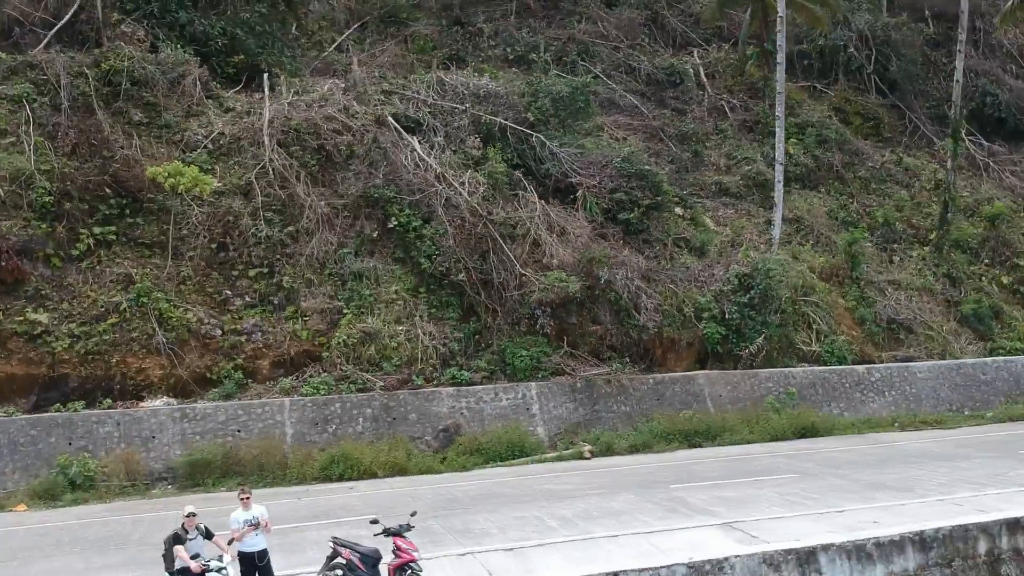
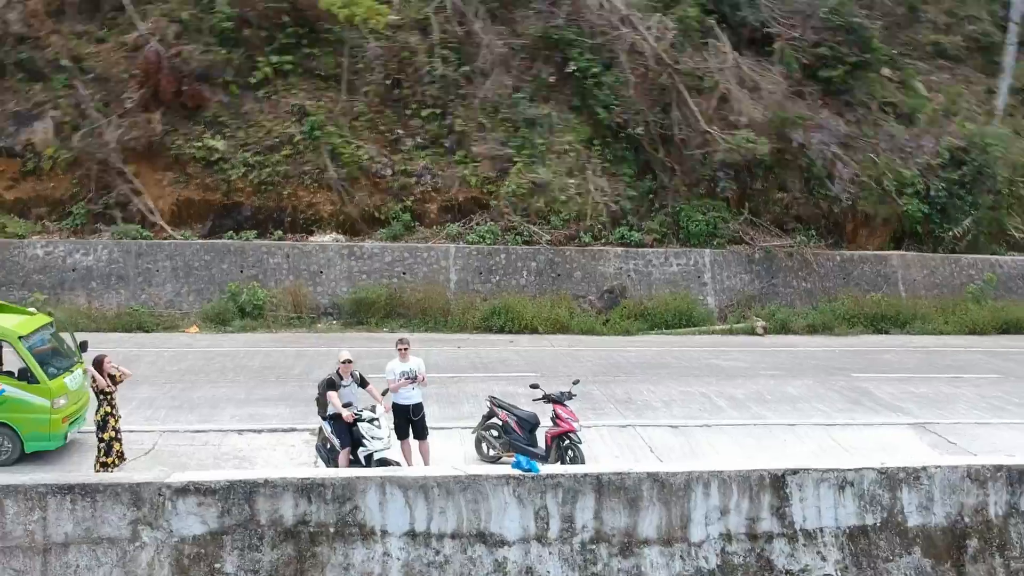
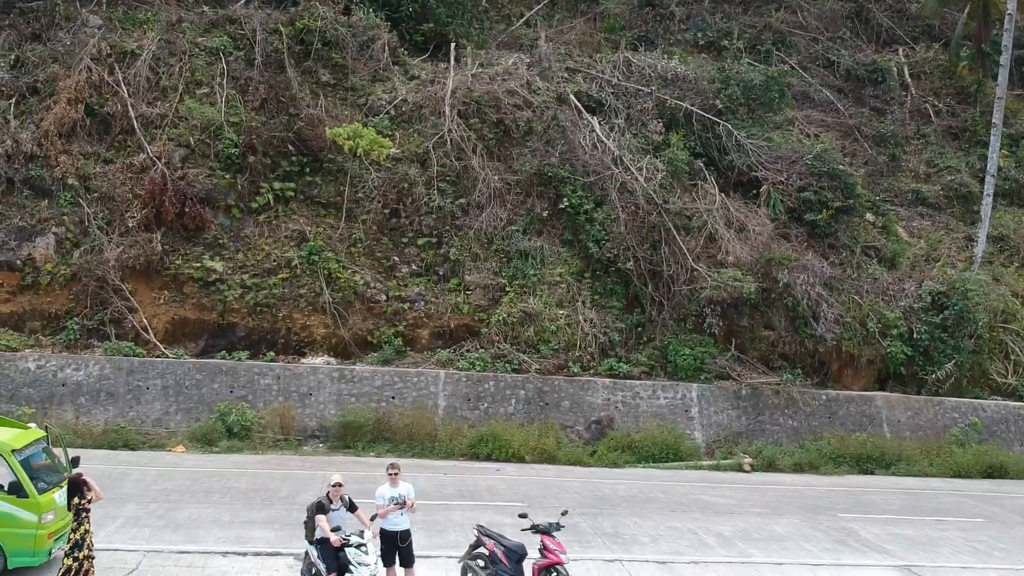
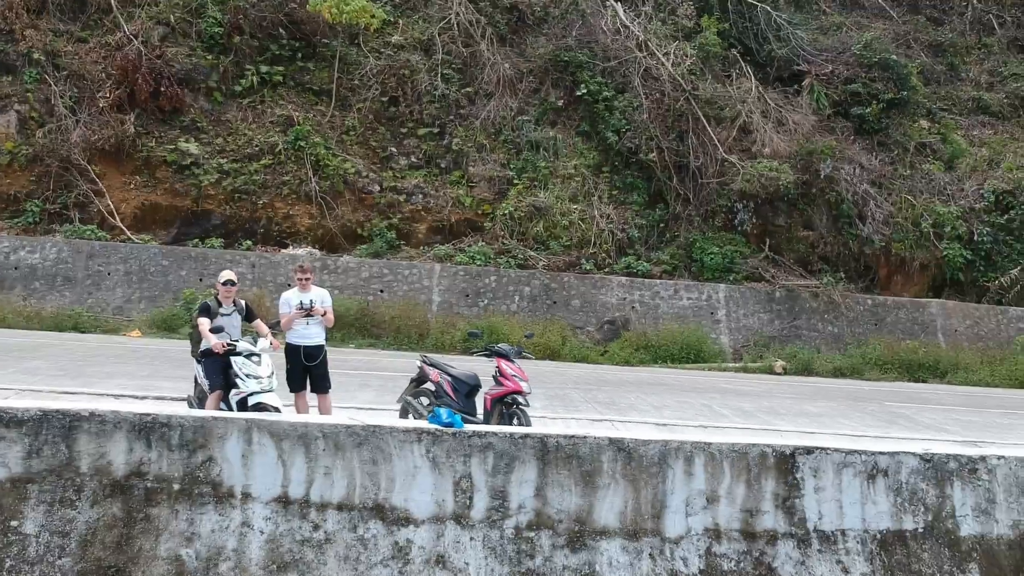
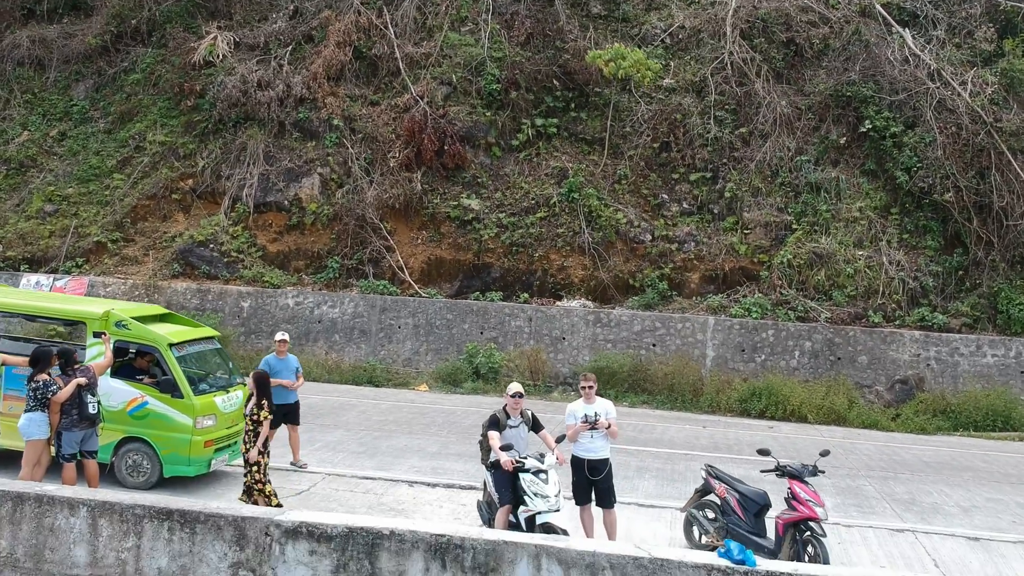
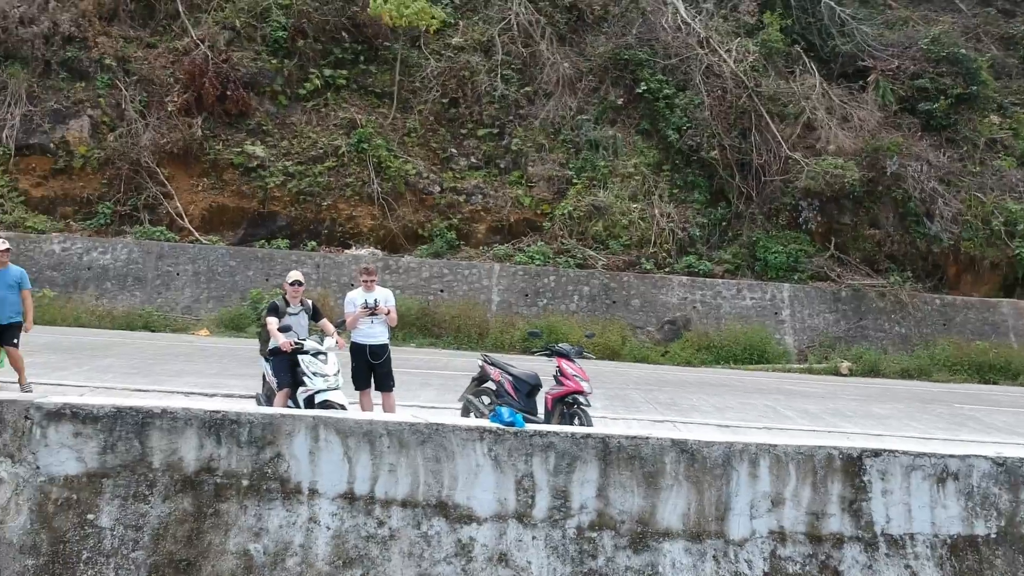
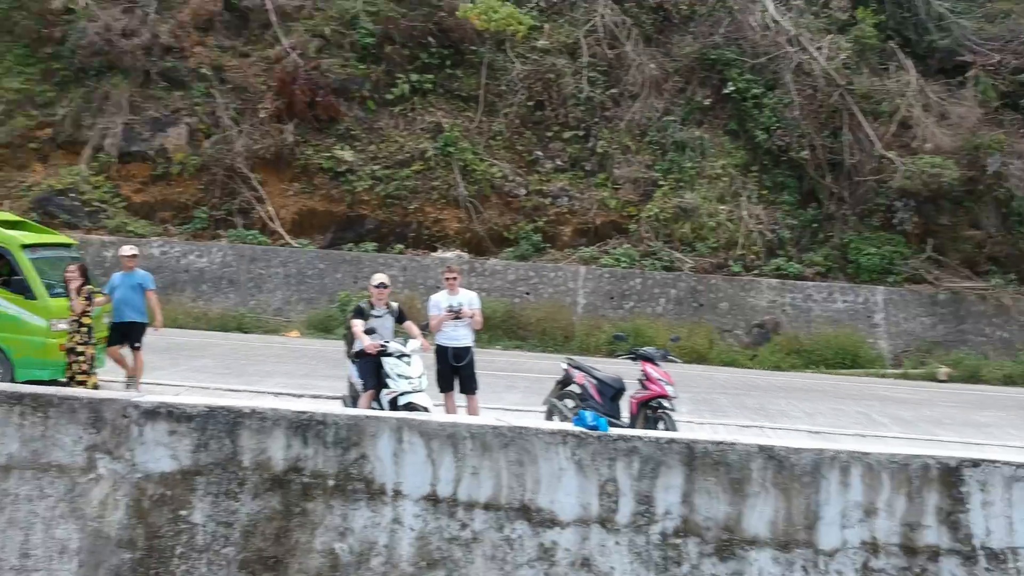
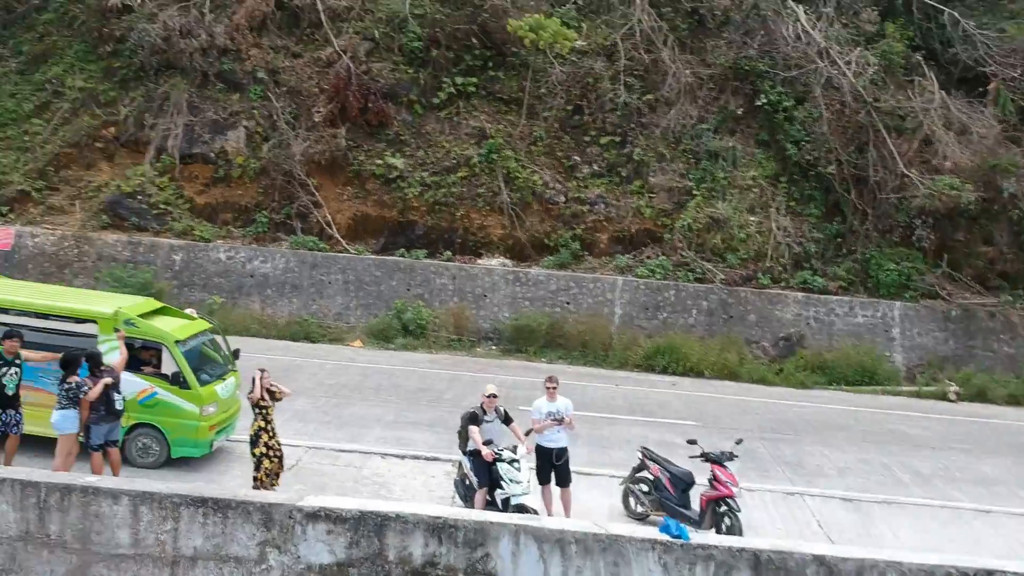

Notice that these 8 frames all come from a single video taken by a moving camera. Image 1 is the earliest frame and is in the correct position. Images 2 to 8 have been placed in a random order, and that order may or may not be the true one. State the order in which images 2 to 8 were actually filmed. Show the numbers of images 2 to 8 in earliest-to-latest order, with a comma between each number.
3, 2, 8, 5, 7, 4, 6
